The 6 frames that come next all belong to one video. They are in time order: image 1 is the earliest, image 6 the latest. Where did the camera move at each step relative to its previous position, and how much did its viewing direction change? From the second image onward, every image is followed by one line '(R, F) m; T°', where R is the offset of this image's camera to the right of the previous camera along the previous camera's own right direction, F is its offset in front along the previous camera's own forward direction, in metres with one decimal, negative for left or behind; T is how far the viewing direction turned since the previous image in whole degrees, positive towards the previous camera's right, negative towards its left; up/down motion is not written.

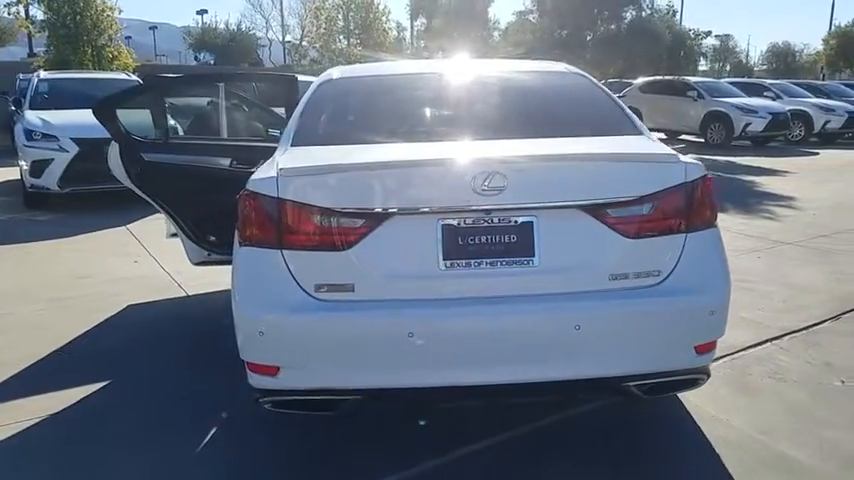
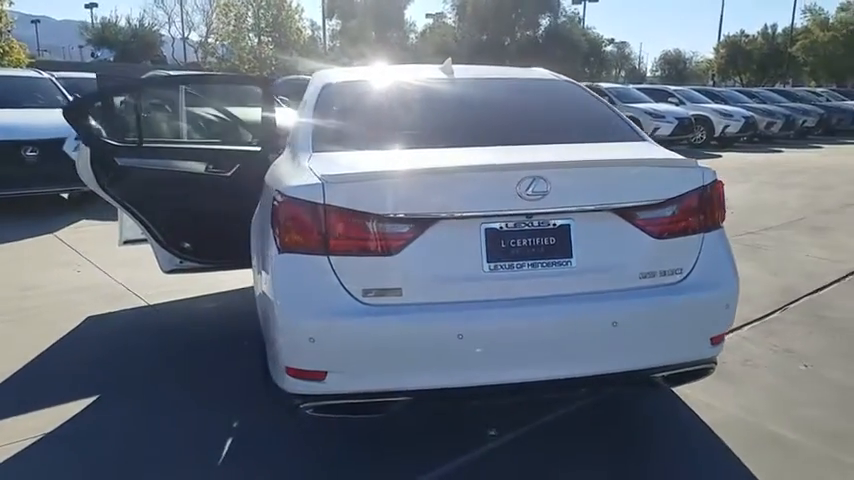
(-0.5, 0.0) m; +8°
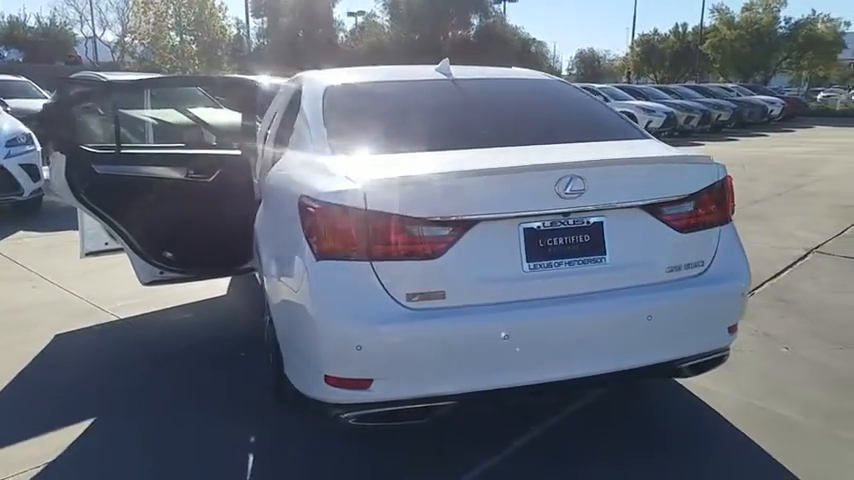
(-0.4, 0.0) m; +6°
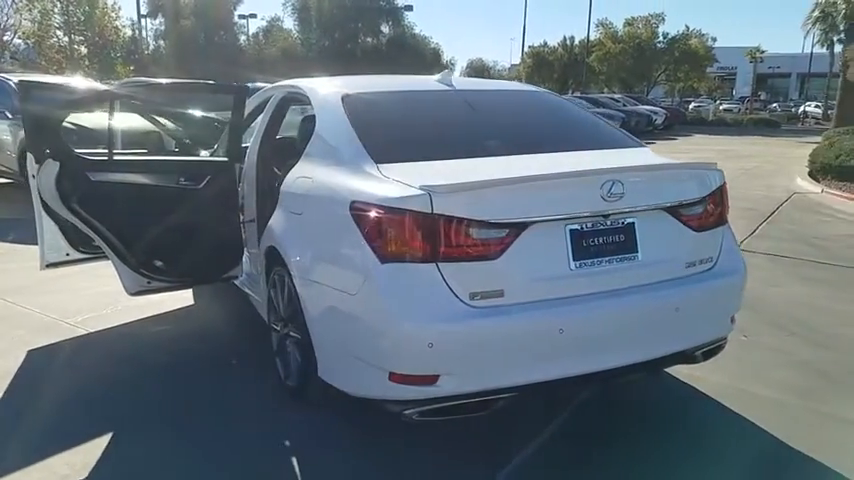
(-0.6, -0.1) m; +9°
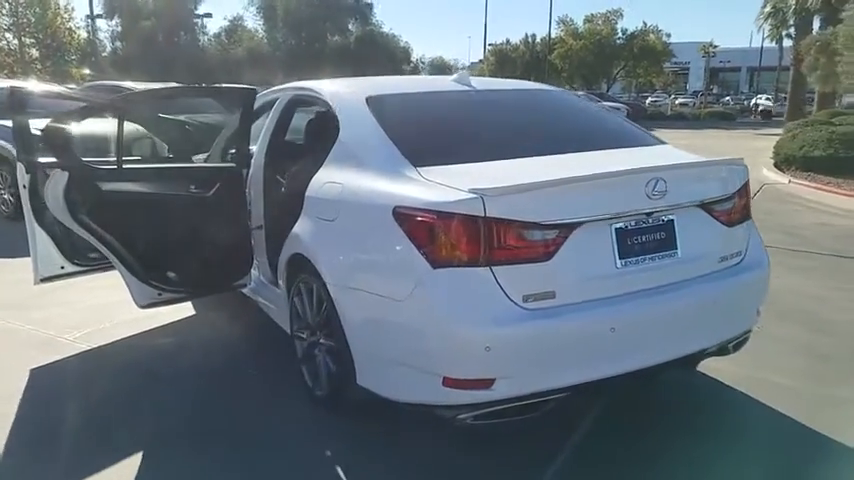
(-0.3, 0.0) m; +3°
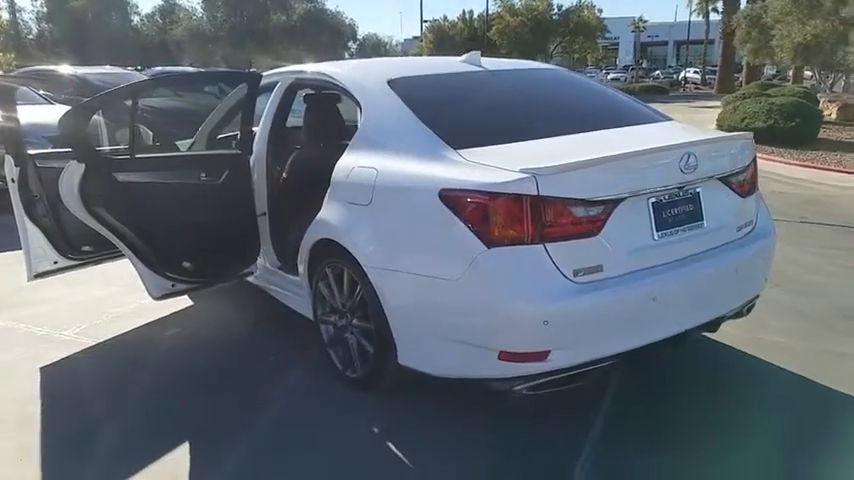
(-0.4, -0.1) m; +5°
